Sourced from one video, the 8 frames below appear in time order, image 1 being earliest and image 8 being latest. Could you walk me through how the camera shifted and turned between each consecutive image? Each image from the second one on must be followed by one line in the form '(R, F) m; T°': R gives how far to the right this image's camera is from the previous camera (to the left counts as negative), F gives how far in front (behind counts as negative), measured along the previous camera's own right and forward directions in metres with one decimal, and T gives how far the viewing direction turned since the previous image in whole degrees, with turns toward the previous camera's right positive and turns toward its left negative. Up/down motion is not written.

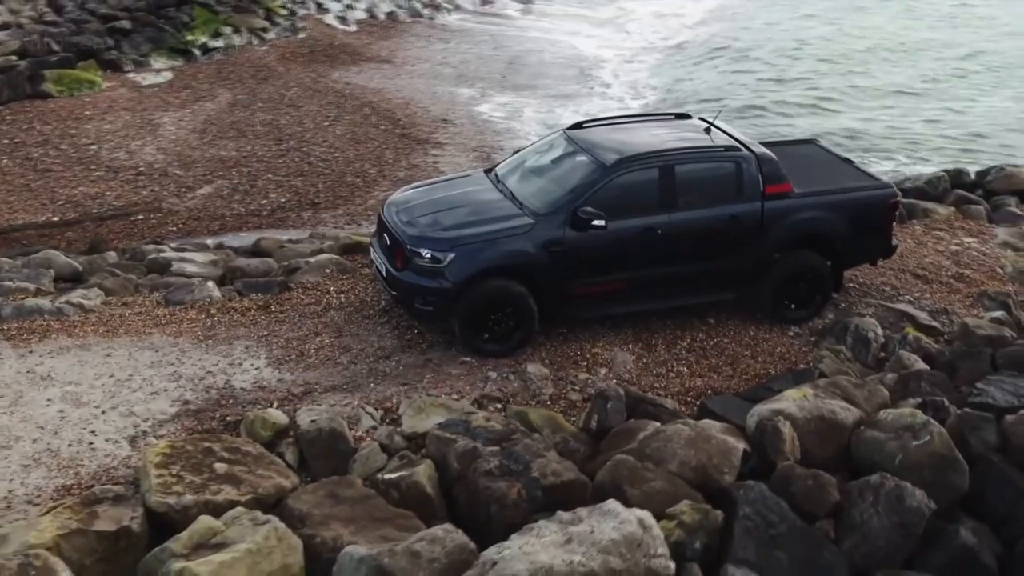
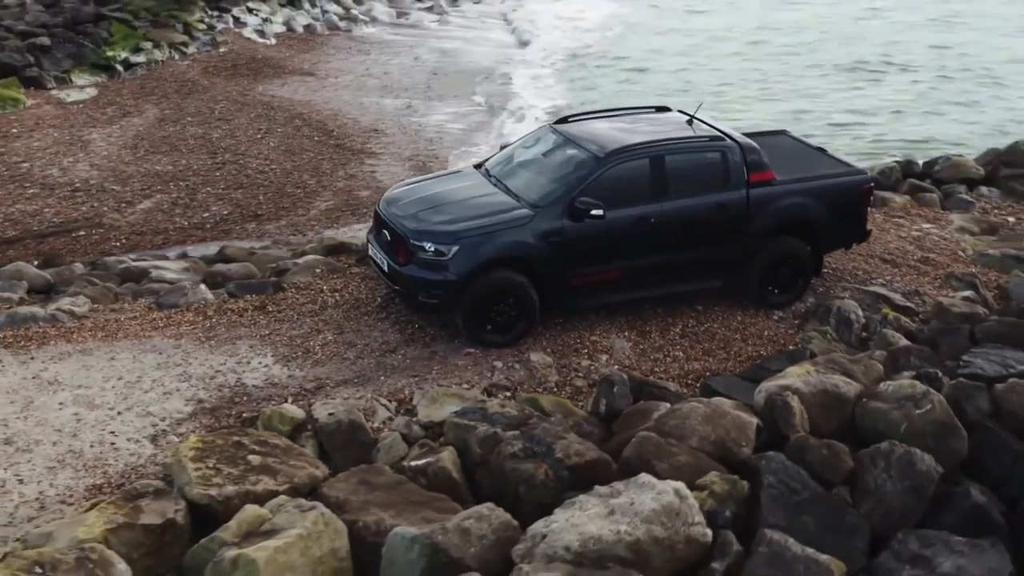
(-0.8, -0.2) m; +4°
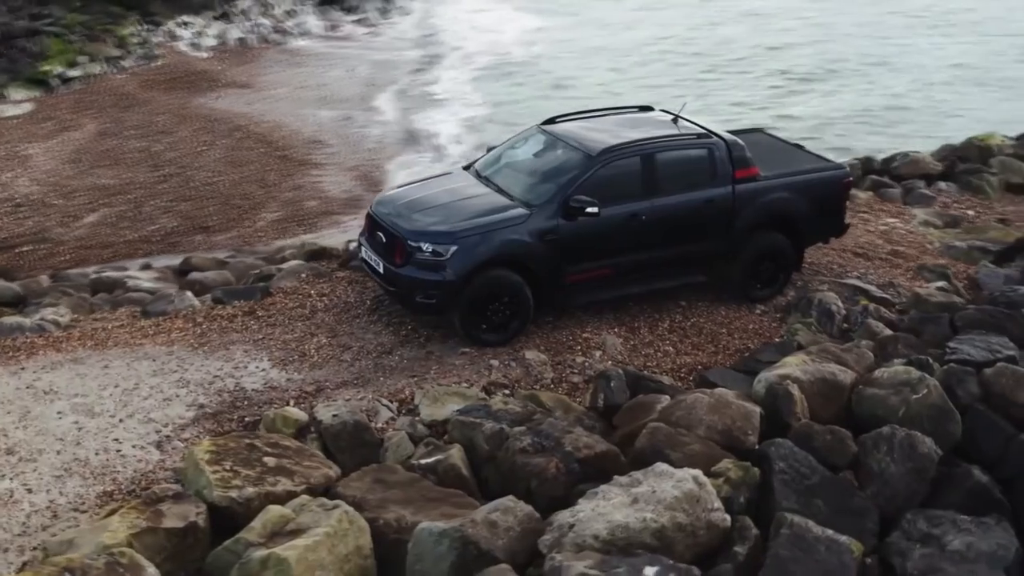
(-0.5, -0.1) m; +3°
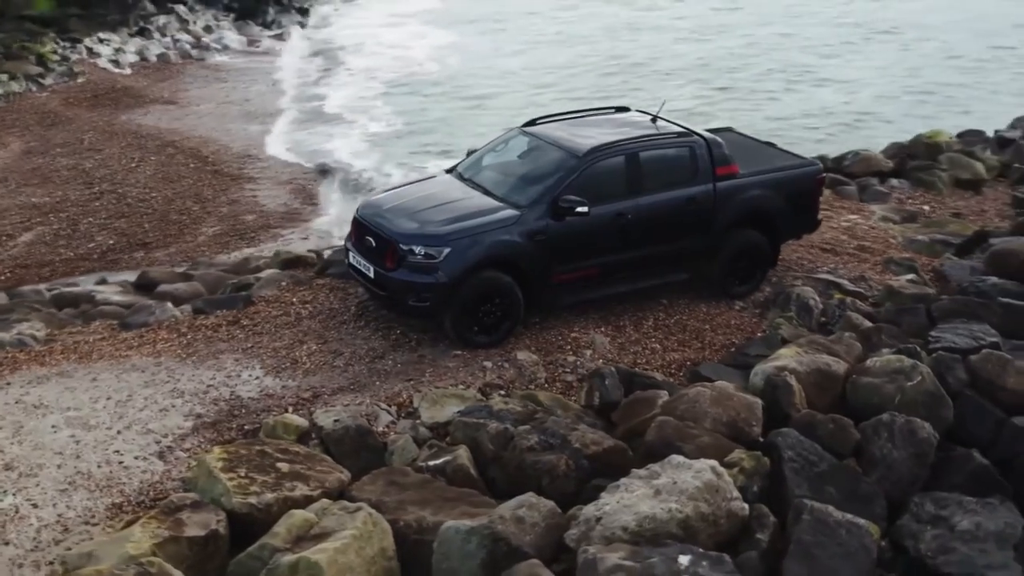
(-0.6, 0.0) m; +4°
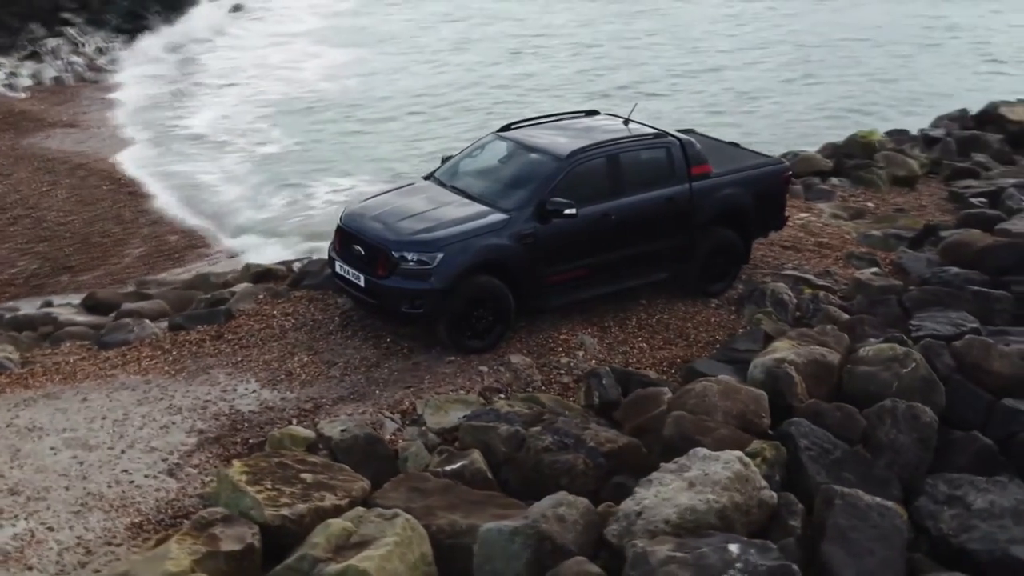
(-0.8, +0.1) m; +5°
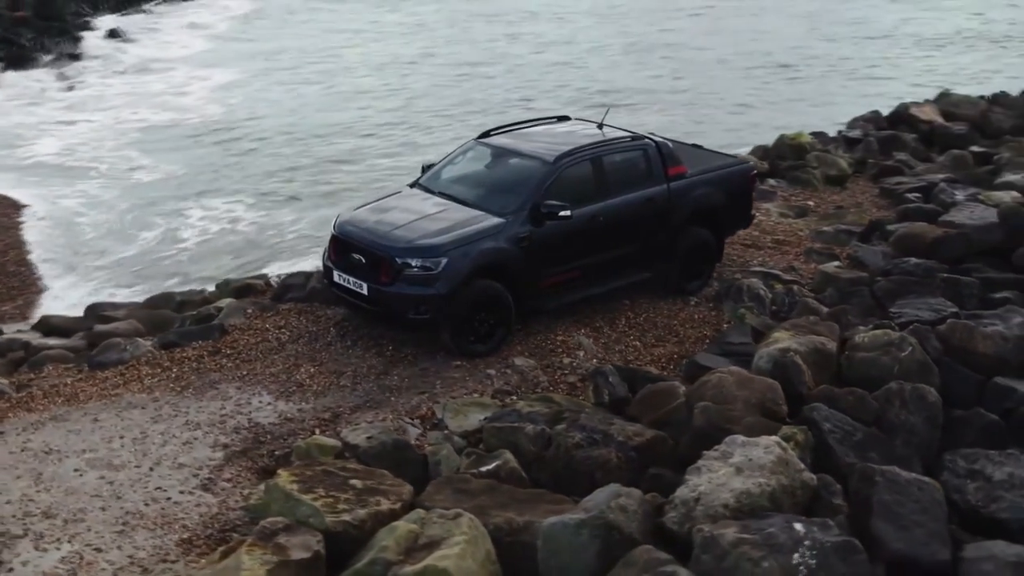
(-1.1, 0.0) m; +6°
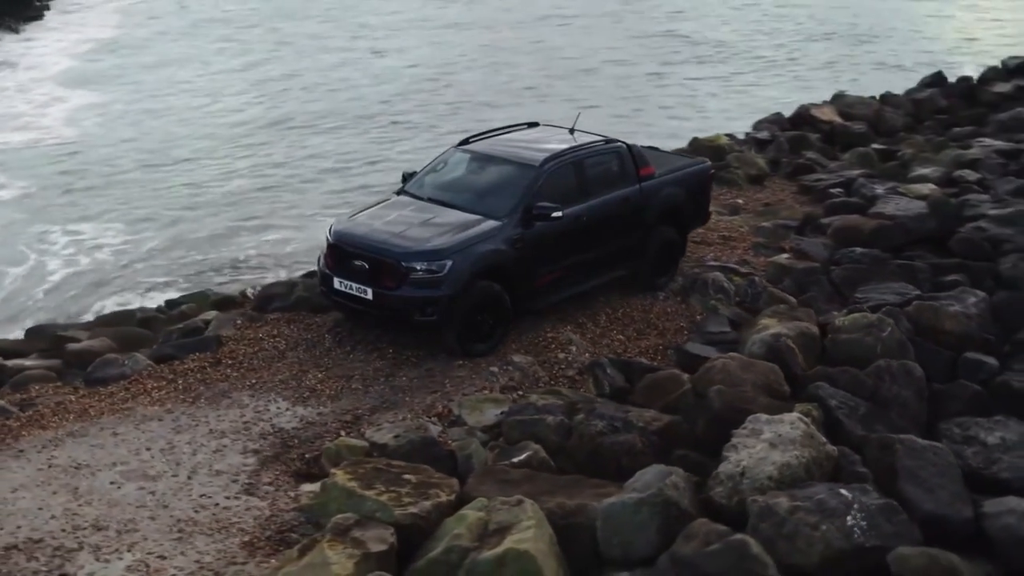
(-1.2, -0.2) m; +7°
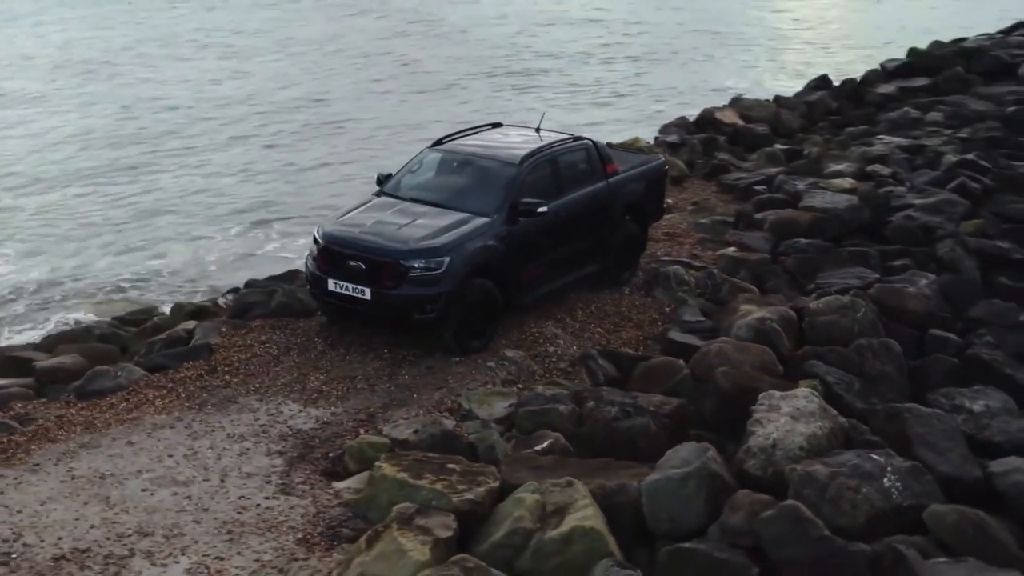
(-1.2, -0.1) m; +7°
